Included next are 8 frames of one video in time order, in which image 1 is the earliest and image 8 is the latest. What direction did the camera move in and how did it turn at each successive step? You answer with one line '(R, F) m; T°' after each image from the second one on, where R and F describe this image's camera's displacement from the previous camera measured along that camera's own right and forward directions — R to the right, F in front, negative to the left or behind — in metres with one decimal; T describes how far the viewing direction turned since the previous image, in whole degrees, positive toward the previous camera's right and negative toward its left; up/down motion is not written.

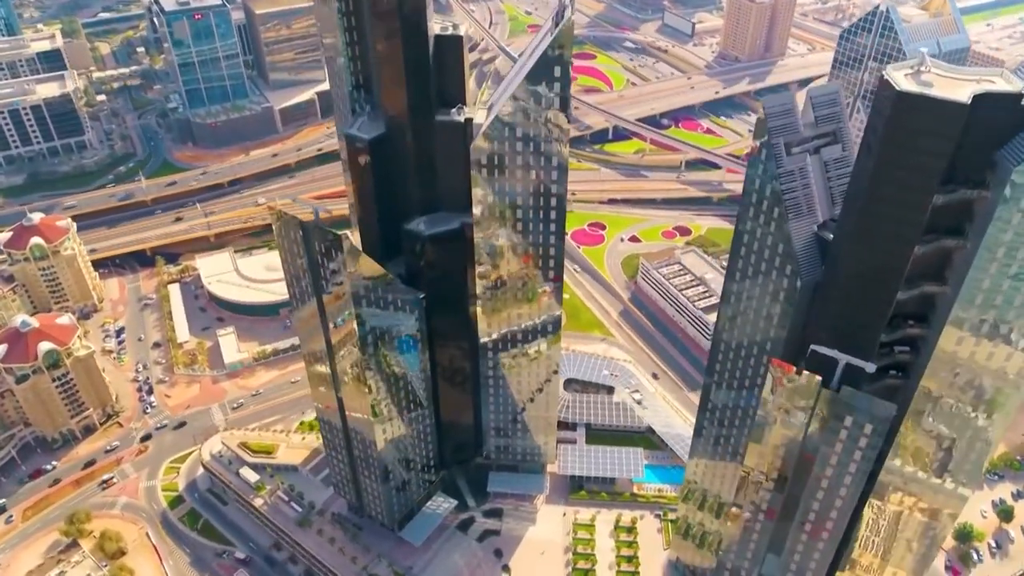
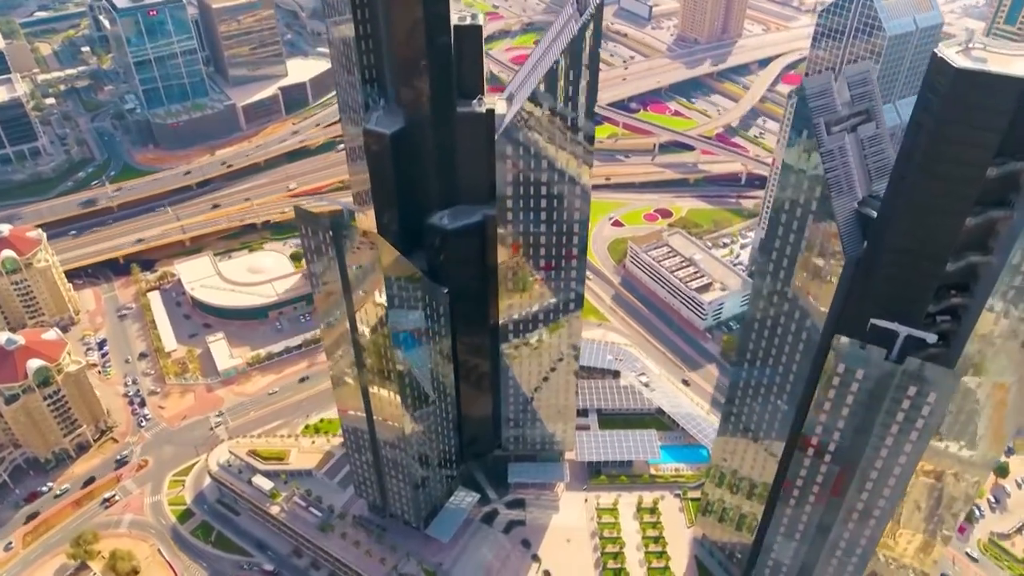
(-16.9, +1.3) m; +4°
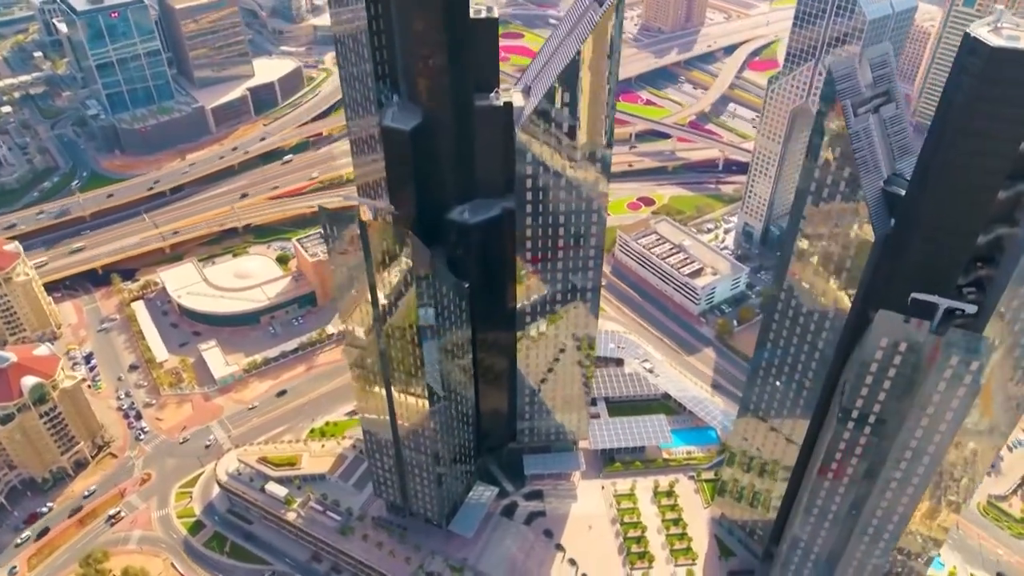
(-14.3, +0.1) m; +3°
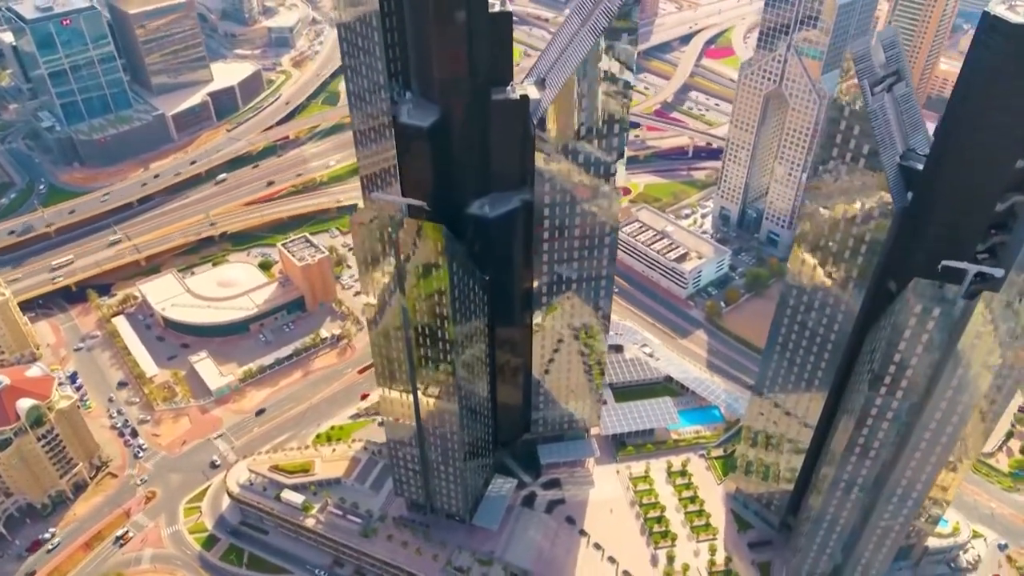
(-16.3, -0.9) m; +4°
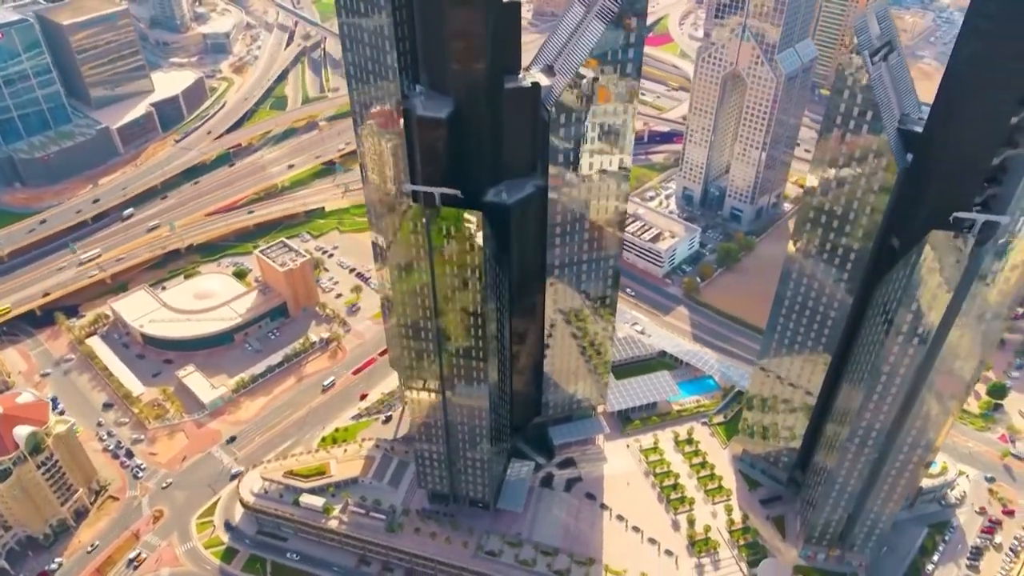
(-20.4, -2.8) m; +5°
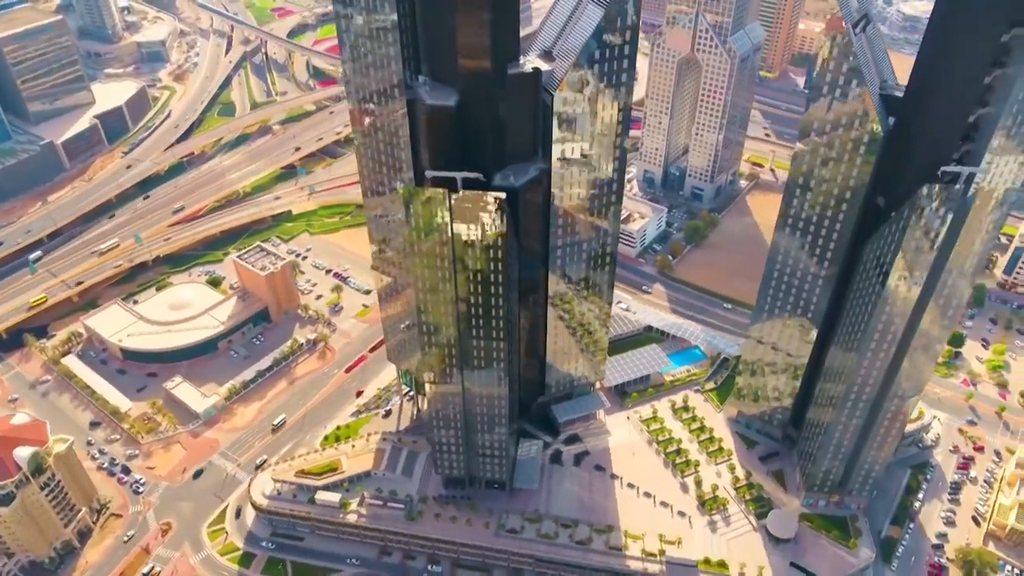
(-18.3, -4.1) m; +5°
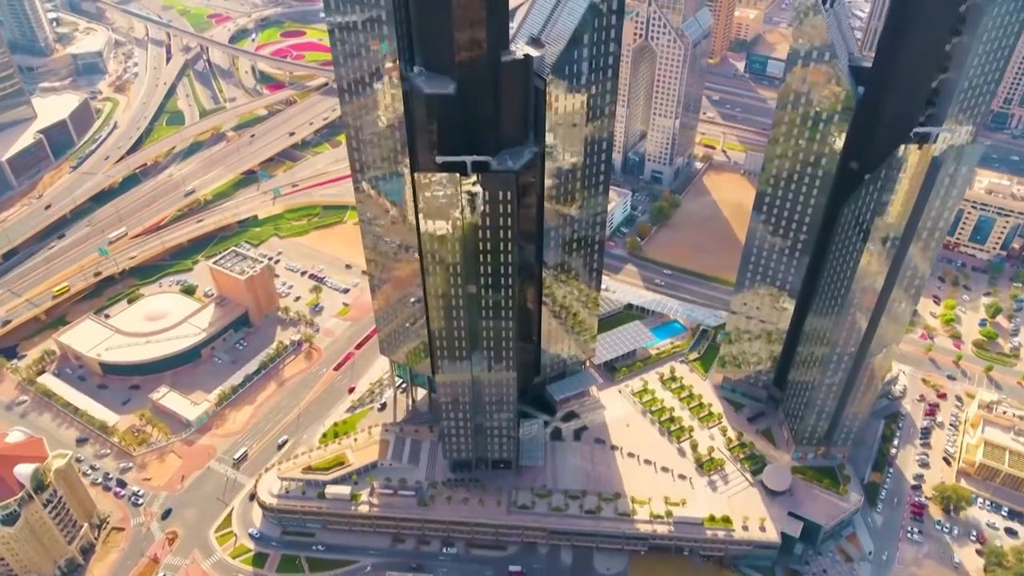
(-15.6, -4.9) m; +5°
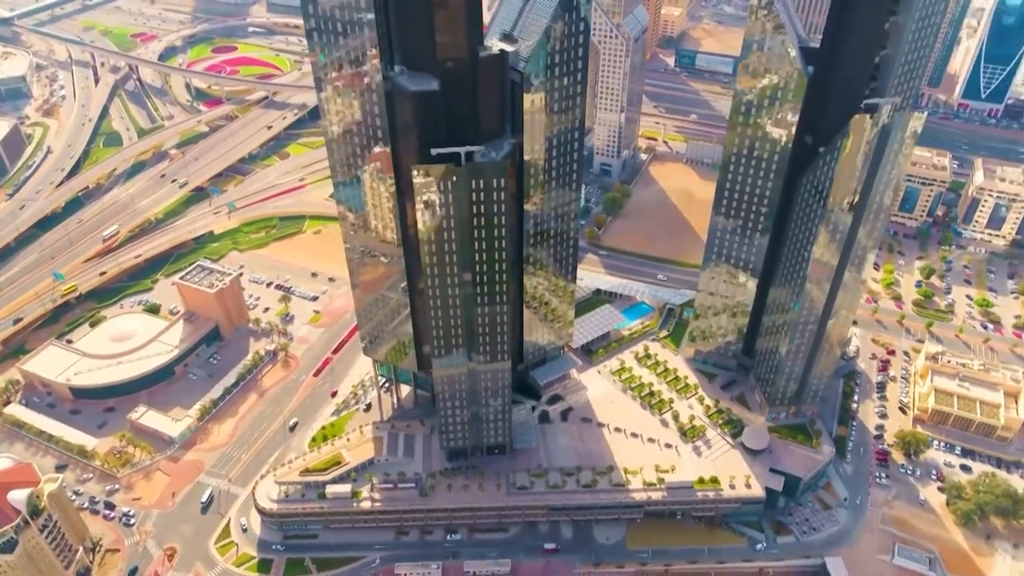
(-14.9, -6.3) m; +5°
